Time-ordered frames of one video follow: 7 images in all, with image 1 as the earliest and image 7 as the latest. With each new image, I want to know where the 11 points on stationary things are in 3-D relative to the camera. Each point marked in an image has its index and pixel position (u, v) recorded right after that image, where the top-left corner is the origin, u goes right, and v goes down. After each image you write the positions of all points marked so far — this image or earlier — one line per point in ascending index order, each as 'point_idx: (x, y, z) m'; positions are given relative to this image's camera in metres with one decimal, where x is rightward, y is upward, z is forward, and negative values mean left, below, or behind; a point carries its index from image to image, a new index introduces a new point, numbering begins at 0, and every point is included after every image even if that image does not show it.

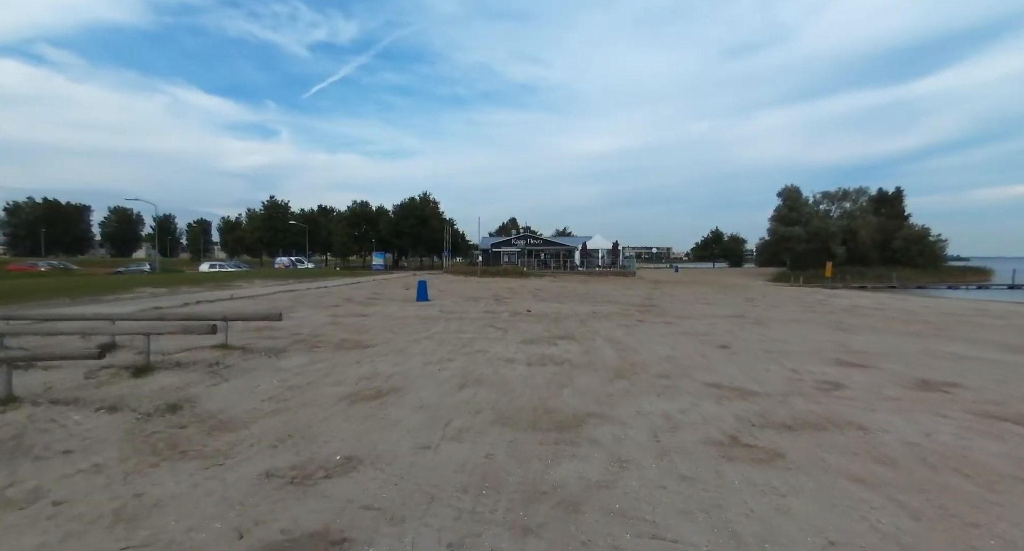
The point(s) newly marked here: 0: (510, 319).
0: (-0.1, -1.3, +13.3) m
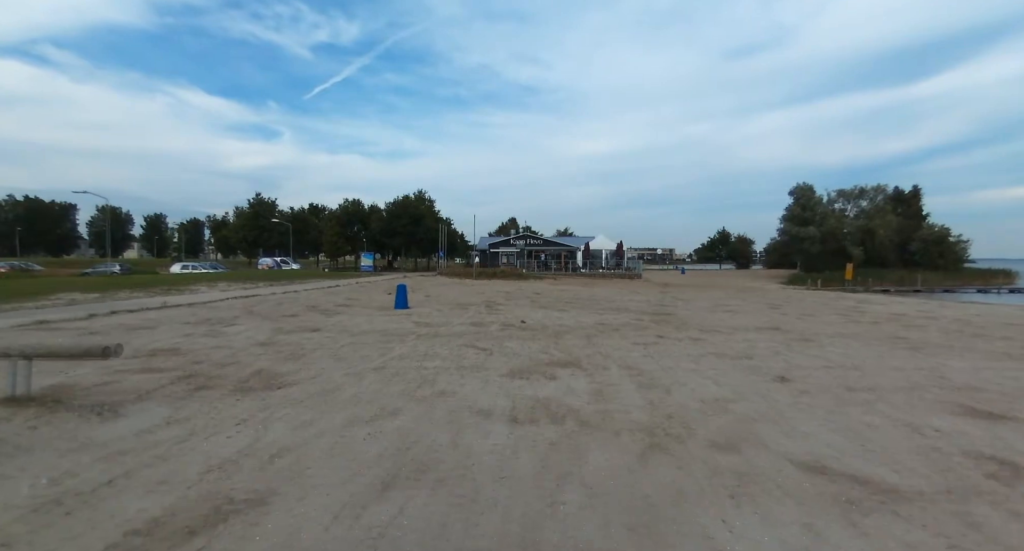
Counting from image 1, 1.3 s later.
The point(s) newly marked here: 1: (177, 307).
0: (-0.3, -1.4, +10.8) m
1: (-9.1, -0.9, +12.3) m
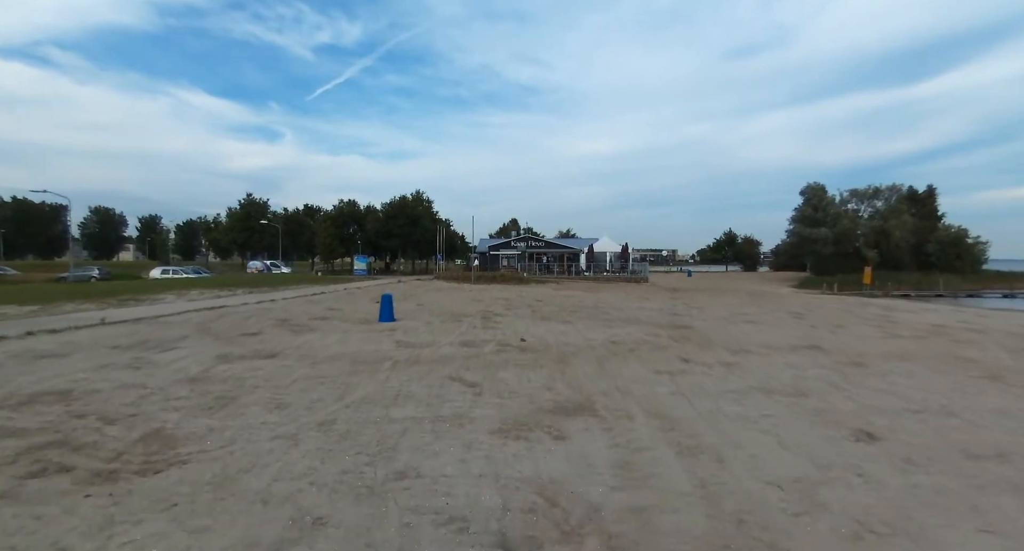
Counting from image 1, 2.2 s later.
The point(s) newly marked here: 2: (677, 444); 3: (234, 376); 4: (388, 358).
0: (-0.4, -1.7, +9.0) m
1: (-9.2, -1.1, +10.5) m
2: (+1.8, -1.8, +4.9) m
3: (-4.2, -1.5, +7.0) m
4: (-2.4, -1.6, +8.7) m
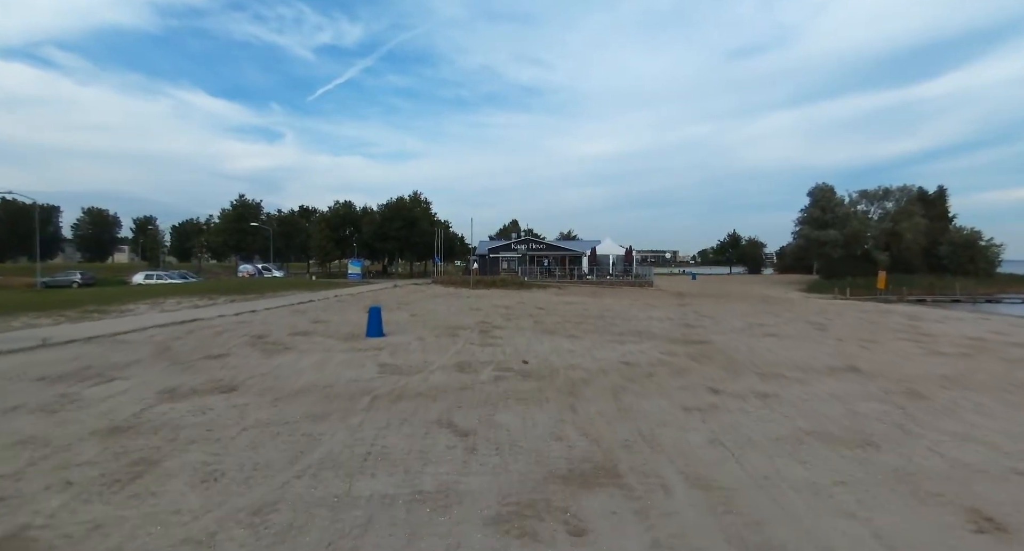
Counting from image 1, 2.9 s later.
0: (-0.4, -2.0, +7.7) m
1: (-9.1, -1.4, +9.2) m
2: (+1.8, -2.1, +3.6) m
3: (-4.2, -1.8, +5.6) m
4: (-2.4, -1.9, +7.4) m
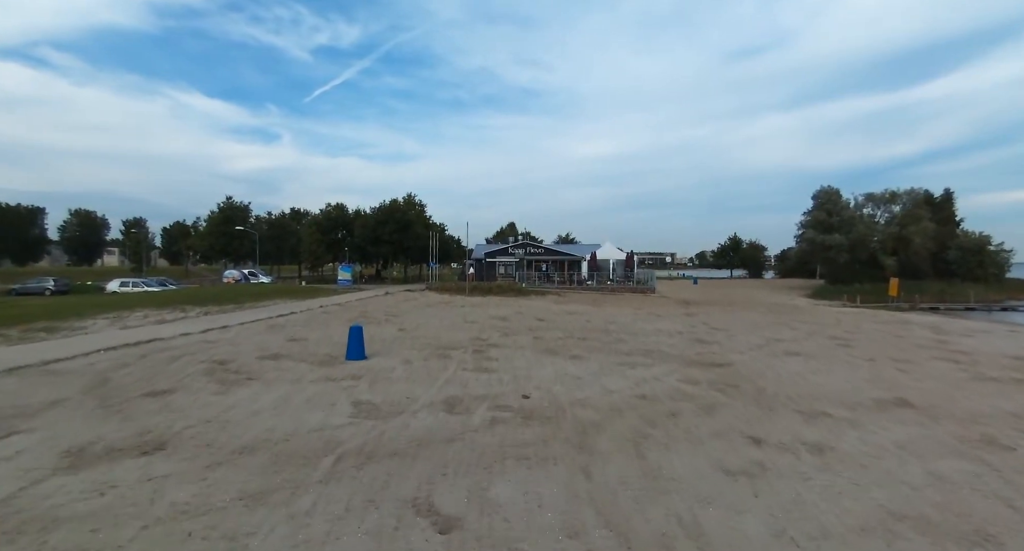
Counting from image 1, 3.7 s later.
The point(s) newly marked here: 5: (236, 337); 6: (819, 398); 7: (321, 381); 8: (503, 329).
0: (-0.4, -2.3, +6.2) m
1: (-9.2, -1.8, +7.7) m
2: (+1.8, -2.5, +2.2) m
3: (-4.2, -2.2, +4.2) m
4: (-2.4, -2.3, +5.9) m
5: (-8.1, -1.8, +13.3) m
6: (+6.2, -2.4, +9.1) m
7: (-4.0, -2.2, +9.4) m
8: (-0.4, -2.0, +17.0) m
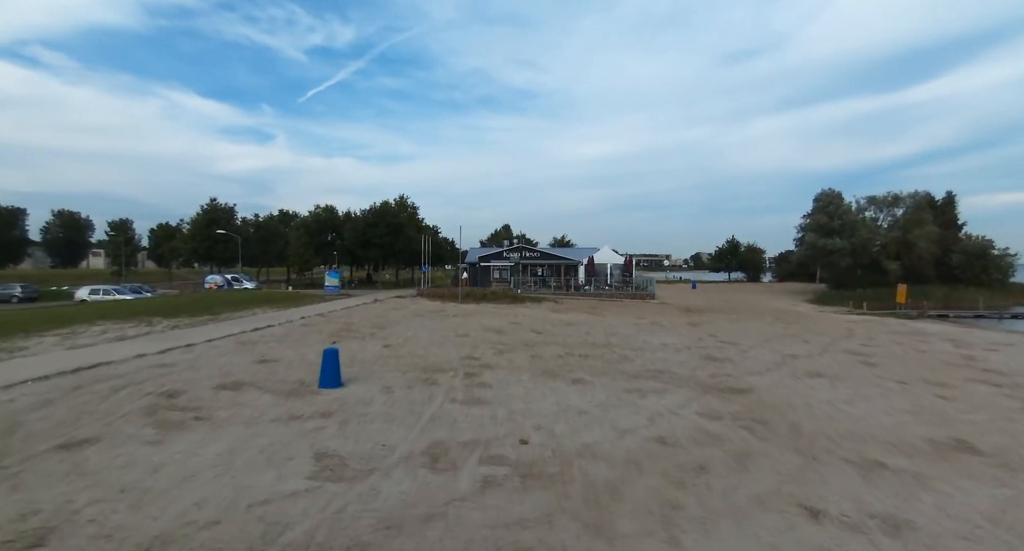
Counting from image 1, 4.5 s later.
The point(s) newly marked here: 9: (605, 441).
0: (-0.4, -2.7, +4.9) m
1: (-9.2, -2.2, +6.3) m
2: (+1.8, -2.8, +0.8) m
3: (-4.2, -2.5, +2.8) m
4: (-2.4, -2.6, +4.6) m
5: (-8.3, -2.2, +11.9) m
6: (+6.1, -2.8, +7.8) m
7: (-4.0, -2.5, +8.0) m
8: (-0.5, -2.4, +15.7) m
9: (+1.5, -2.7, +7.5) m
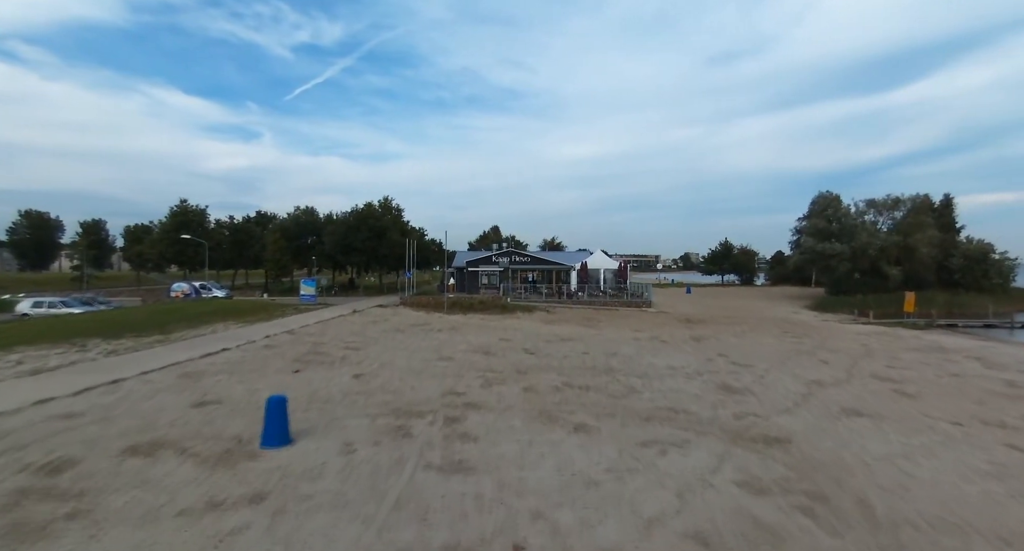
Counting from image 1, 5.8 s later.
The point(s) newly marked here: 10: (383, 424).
0: (-0.5, -3.3, +2.9) m
1: (-9.3, -2.7, +4.1) m
2: (+1.9, -3.4, -1.1) m
3: (-4.3, -3.1, +0.7) m
4: (-2.5, -3.2, +2.5) m
5: (-8.5, -2.7, +9.8) m
6: (+6.0, -3.3, +6.0) m
7: (-4.2, -3.1, +6.0) m
8: (-0.8, -2.9, +13.7) m
9: (+1.4, -3.2, +5.6) m
10: (-2.7, -3.1, +9.4) m
